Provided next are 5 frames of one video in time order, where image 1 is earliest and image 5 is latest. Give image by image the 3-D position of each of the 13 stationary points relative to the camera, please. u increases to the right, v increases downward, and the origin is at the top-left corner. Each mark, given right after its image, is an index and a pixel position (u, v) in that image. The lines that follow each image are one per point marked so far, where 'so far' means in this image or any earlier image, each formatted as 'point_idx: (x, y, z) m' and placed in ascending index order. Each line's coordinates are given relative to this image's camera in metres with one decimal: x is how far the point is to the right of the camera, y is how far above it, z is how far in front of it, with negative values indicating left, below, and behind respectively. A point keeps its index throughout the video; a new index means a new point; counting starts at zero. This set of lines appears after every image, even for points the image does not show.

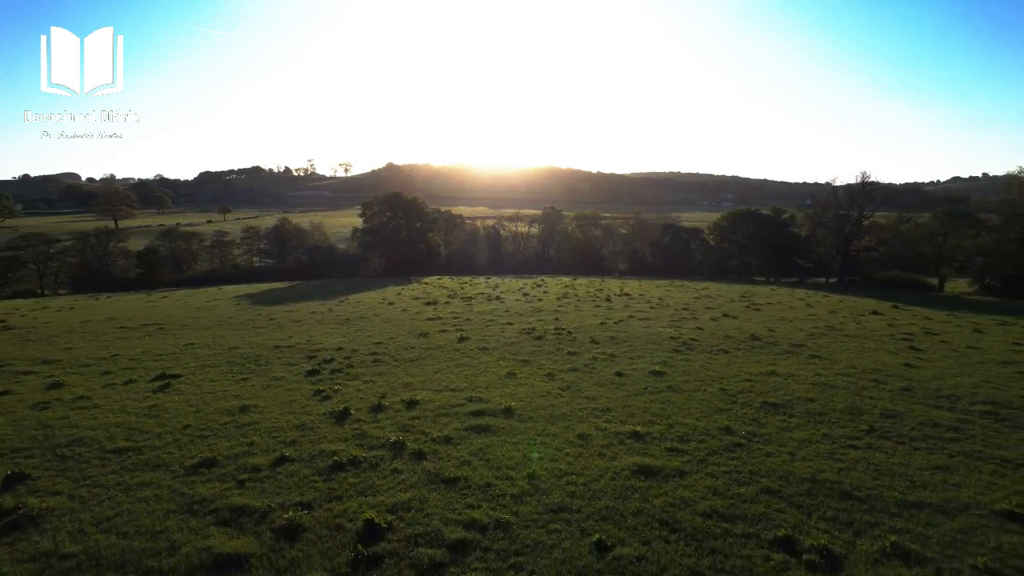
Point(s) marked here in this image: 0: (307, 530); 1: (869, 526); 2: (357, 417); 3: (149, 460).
0: (-3.8, -4.4, +10.4) m
1: (+7.0, -4.6, +10.9) m
2: (-4.6, -3.8, +16.6) m
3: (-8.7, -4.1, +13.4) m
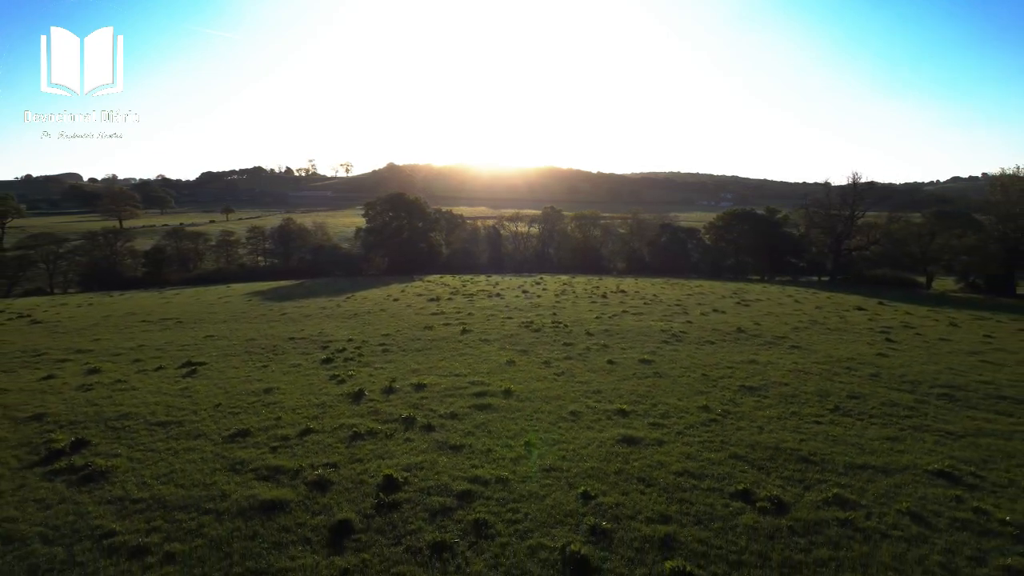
0: (-3.8, -4.2, +12.2) m
1: (+6.9, -4.4, +12.7) m
2: (-4.6, -3.6, +18.4) m
3: (-8.7, -3.9, +15.2) m
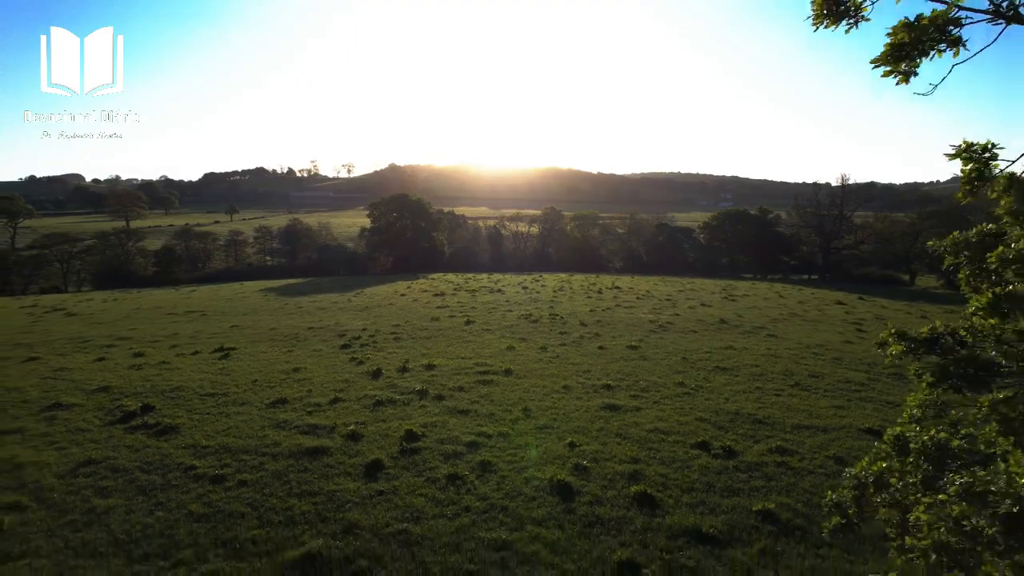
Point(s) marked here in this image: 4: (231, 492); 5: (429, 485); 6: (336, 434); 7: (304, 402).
0: (-3.8, -3.9, +14.7) m
1: (+6.9, -4.1, +15.2) m
2: (-4.6, -3.3, +21.0) m
3: (-8.8, -3.5, +17.8) m
4: (-5.8, -4.2, +11.5) m
5: (-1.8, -4.2, +12.0) m
6: (-4.6, -3.8, +14.7) m
7: (-6.5, -3.6, +17.5) m
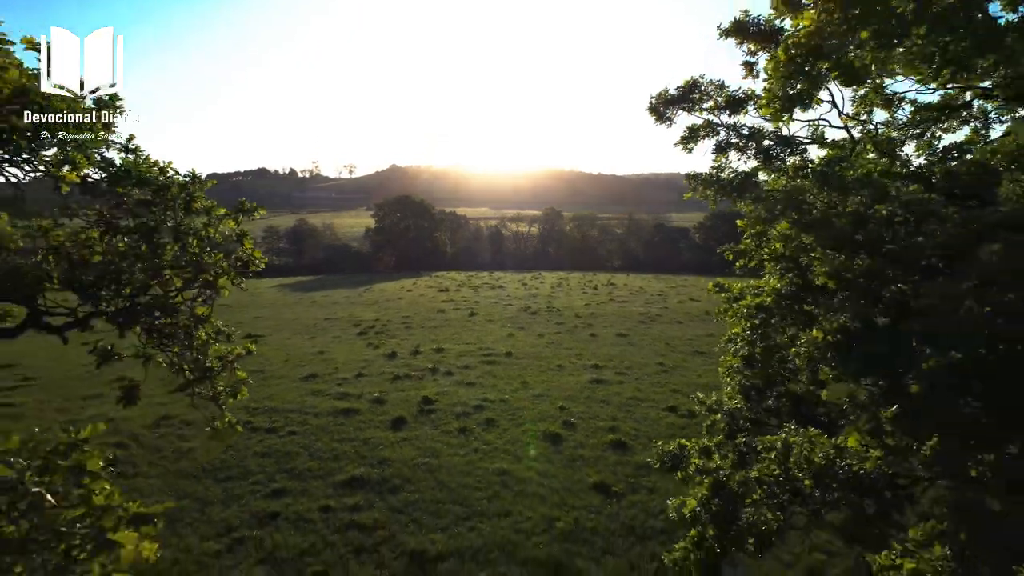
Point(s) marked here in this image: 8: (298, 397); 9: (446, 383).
0: (-3.8, -3.5, +17.5) m
1: (+6.9, -3.7, +17.9) m
2: (-4.6, -2.9, +23.7) m
3: (-8.8, -3.2, +20.5) m
4: (-5.8, -3.8, +14.2) m
5: (-1.8, -3.8, +14.7) m
6: (-4.6, -3.5, +17.5) m
7: (-6.5, -3.2, +20.3) m
8: (-6.7, -3.4, +17.6) m
9: (-2.3, -3.4, +19.7) m
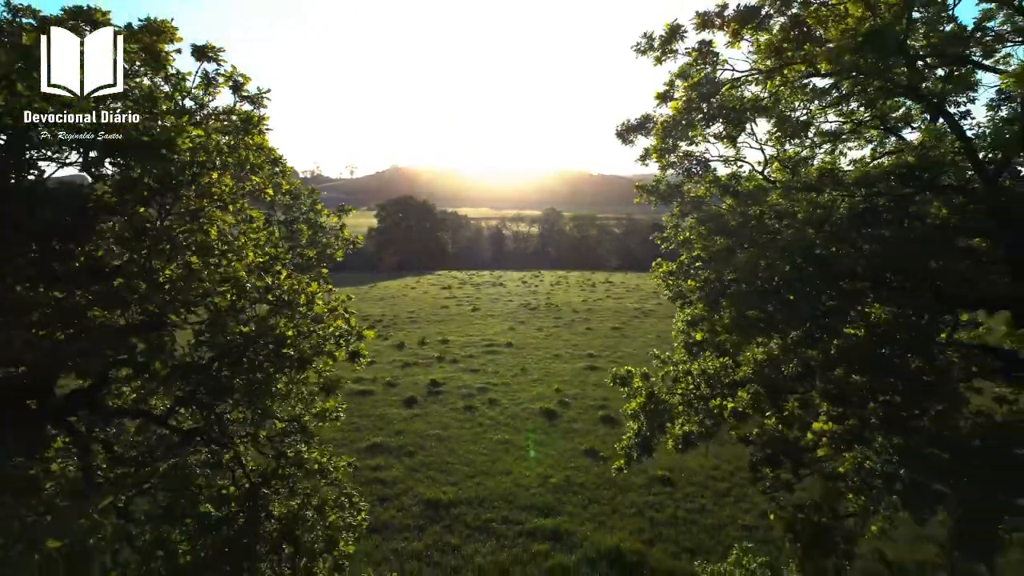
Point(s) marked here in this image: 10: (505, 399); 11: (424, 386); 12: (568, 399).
0: (-3.8, -3.3, +19.1) m
1: (+6.9, -3.5, +19.6) m
2: (-4.6, -2.7, +25.4) m
3: (-8.8, -3.0, +22.2) m
4: (-5.8, -3.6, +15.9) m
5: (-1.8, -3.6, +16.4) m
6: (-4.6, -3.3, +19.1) m
7: (-6.5, -3.0, +21.9) m
8: (-6.7, -3.2, +19.2) m
9: (-2.3, -3.1, +21.4) m
10: (-0.2, -3.5, +17.5) m
11: (-3.0, -3.3, +18.9) m
12: (+1.8, -3.5, +17.6) m
